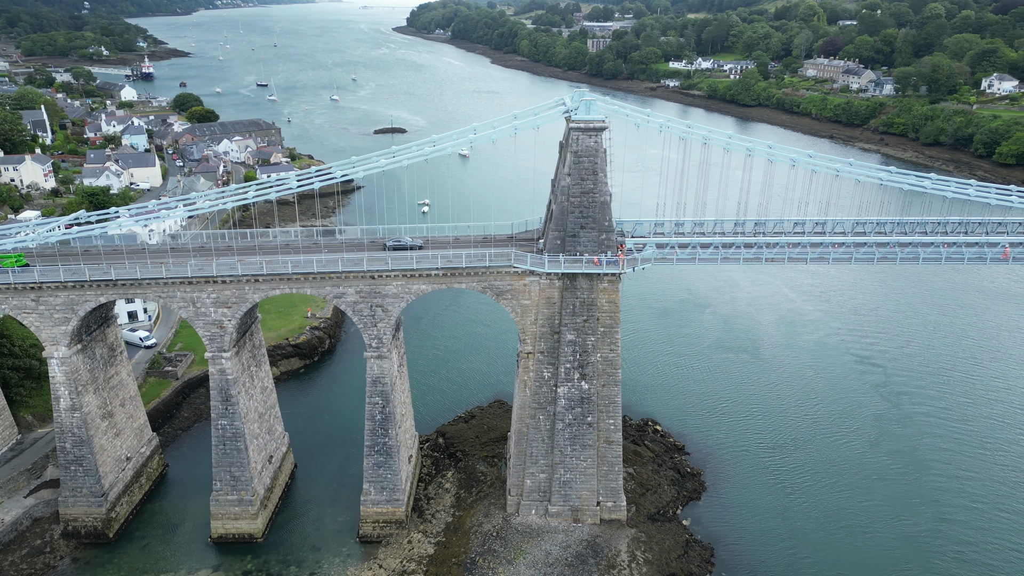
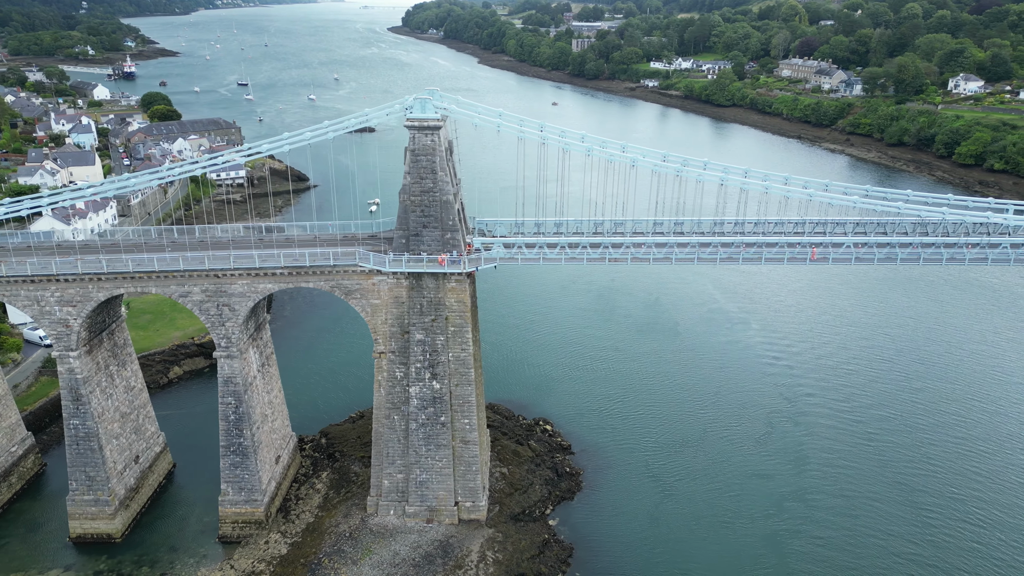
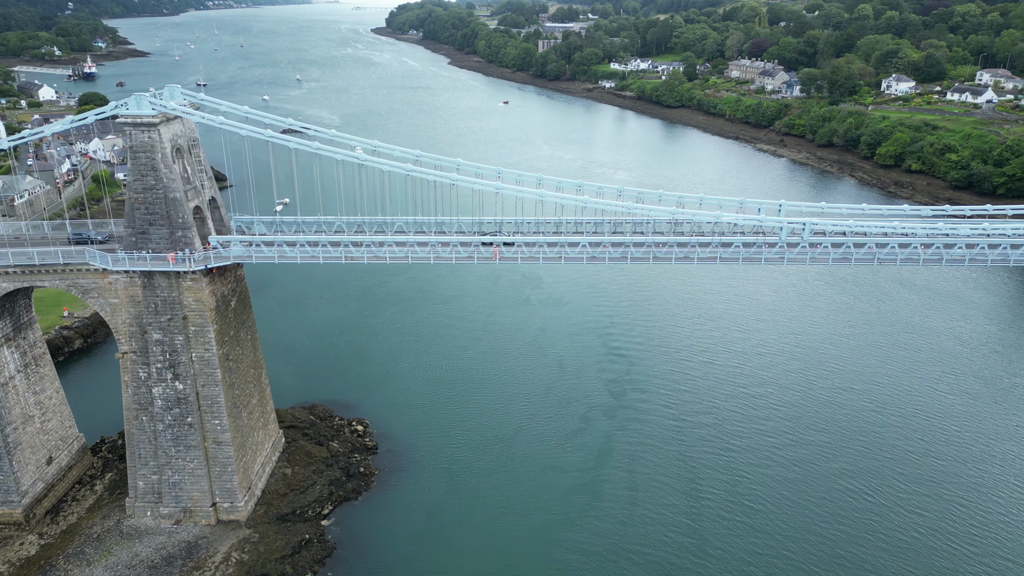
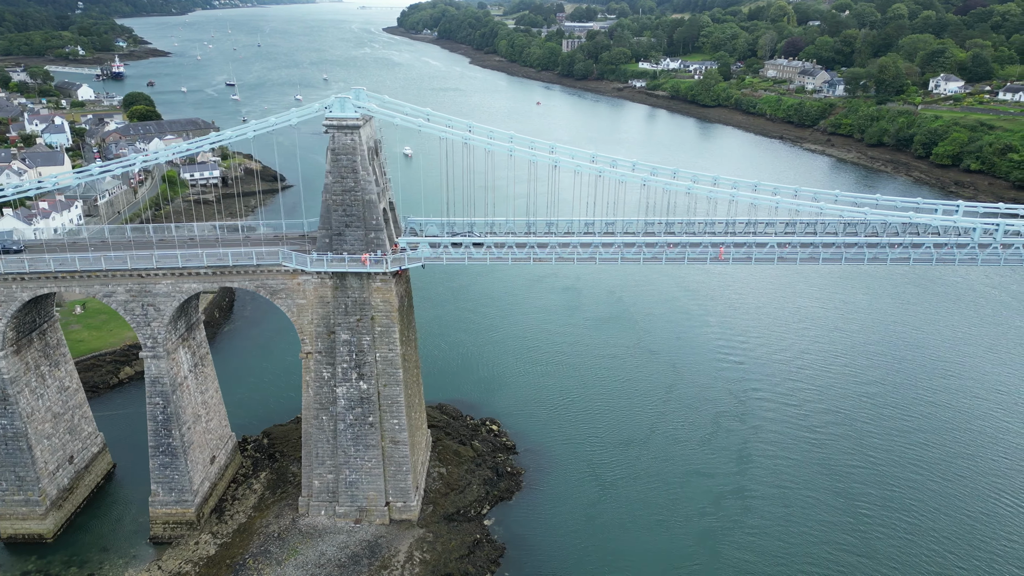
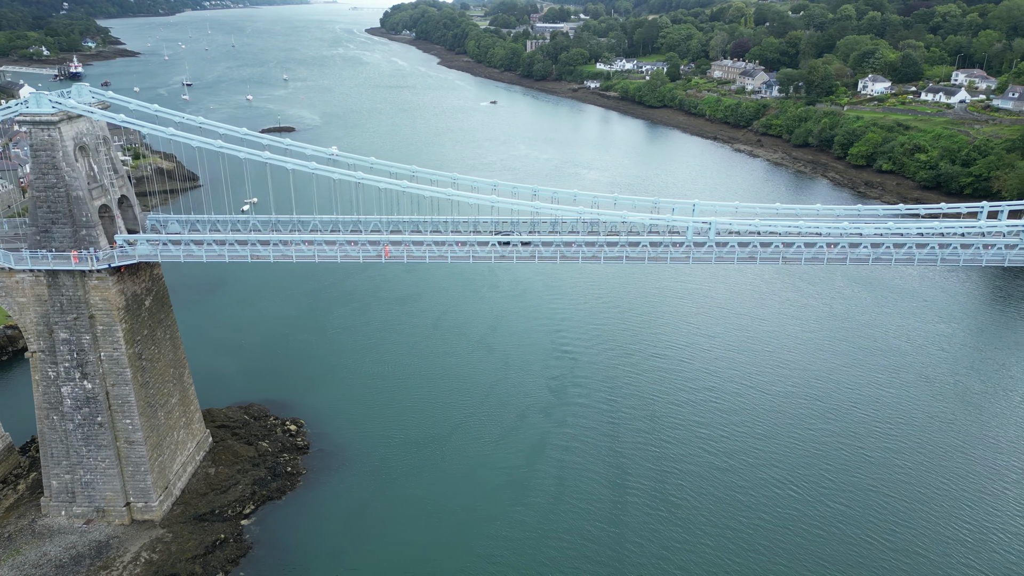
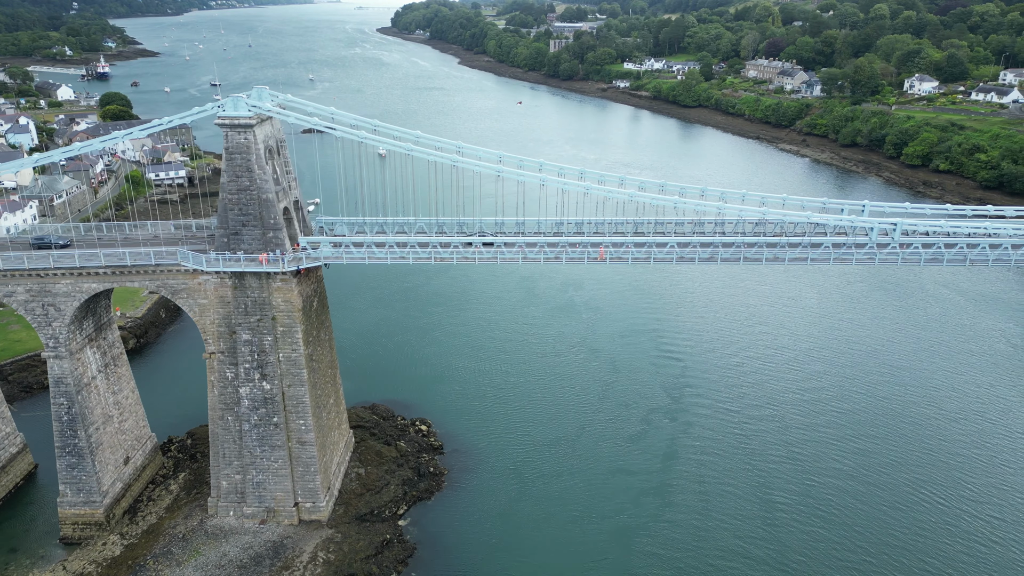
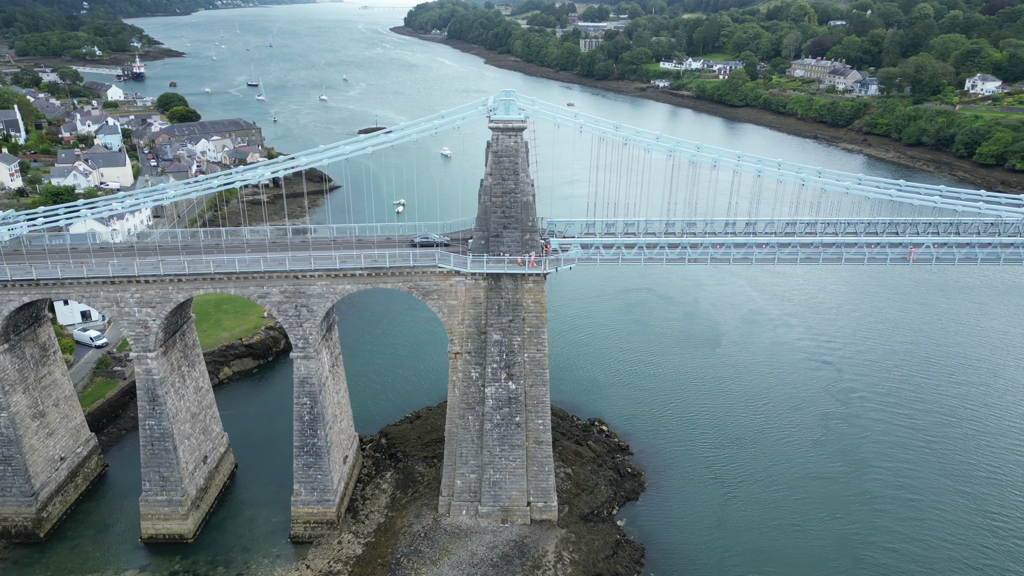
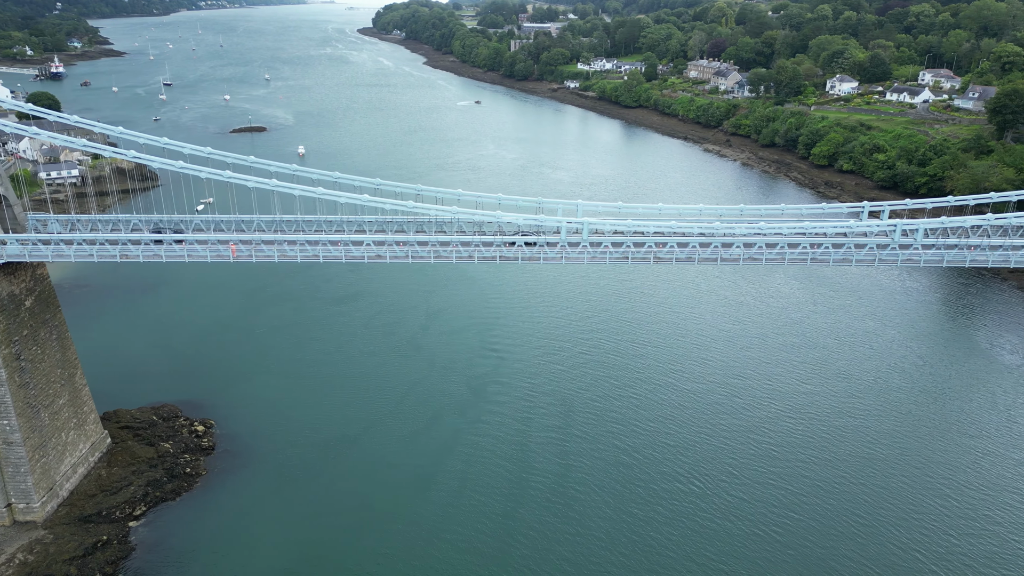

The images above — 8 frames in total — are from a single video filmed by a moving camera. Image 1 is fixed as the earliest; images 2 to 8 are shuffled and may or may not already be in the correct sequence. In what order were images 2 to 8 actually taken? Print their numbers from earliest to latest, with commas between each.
7, 2, 4, 6, 3, 5, 8
